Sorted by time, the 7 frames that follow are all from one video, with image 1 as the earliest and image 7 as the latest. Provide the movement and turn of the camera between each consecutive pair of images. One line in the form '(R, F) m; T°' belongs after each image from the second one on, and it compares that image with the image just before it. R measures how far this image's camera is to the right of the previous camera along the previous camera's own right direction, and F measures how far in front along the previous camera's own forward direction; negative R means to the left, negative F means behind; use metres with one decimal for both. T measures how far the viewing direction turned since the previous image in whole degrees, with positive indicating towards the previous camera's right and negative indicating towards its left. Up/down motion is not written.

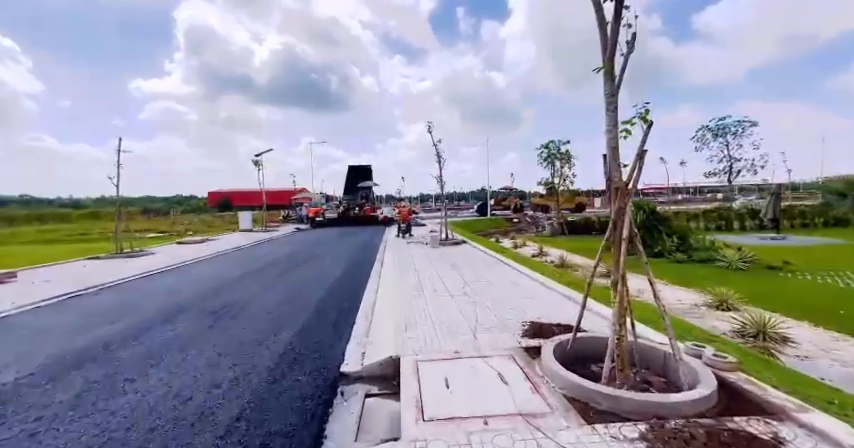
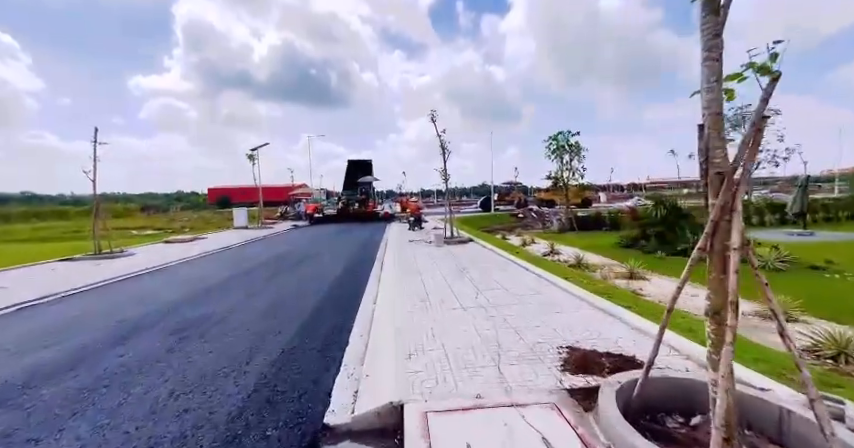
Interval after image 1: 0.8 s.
(-0.1, +0.9) m; 0°
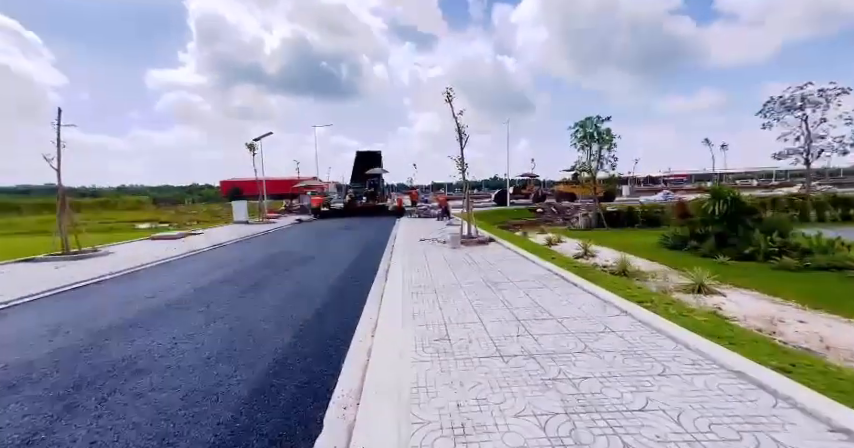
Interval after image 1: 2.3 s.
(-0.1, +1.7) m; -2°
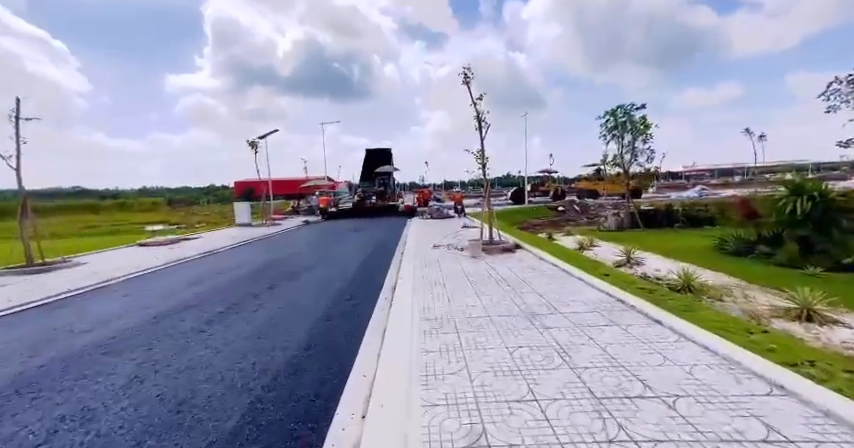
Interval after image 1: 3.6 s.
(0.0, +1.6) m; -2°
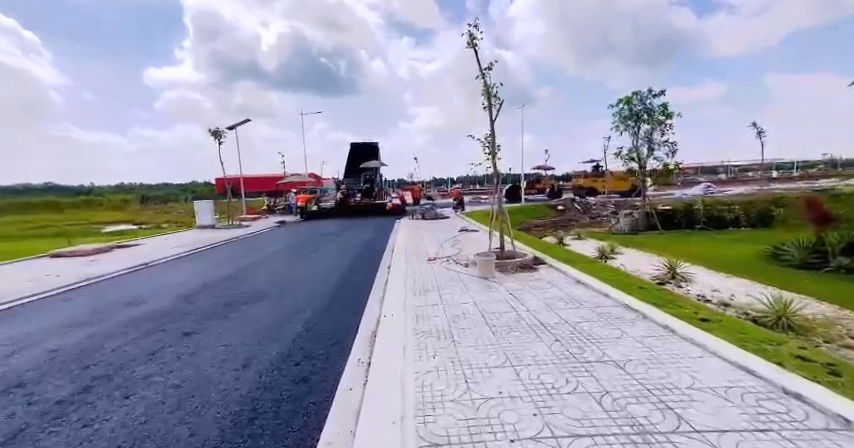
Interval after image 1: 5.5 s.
(-0.1, +2.2) m; +2°
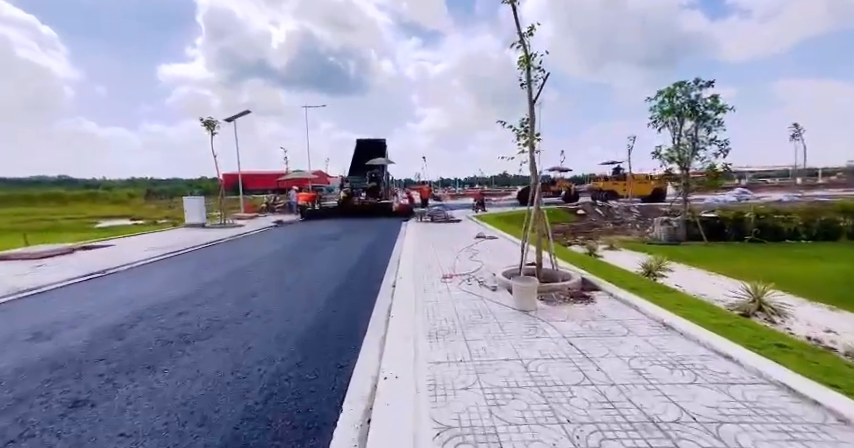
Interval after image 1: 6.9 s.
(-0.2, +1.7) m; -1°
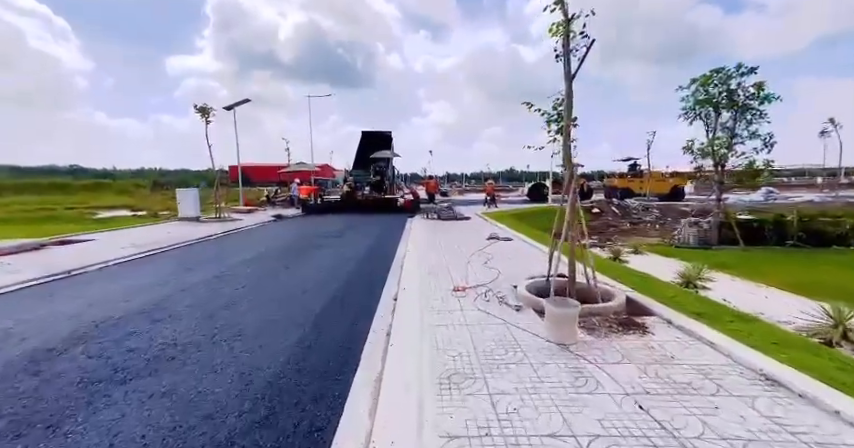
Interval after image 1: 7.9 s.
(0.0, +1.1) m; -1°
